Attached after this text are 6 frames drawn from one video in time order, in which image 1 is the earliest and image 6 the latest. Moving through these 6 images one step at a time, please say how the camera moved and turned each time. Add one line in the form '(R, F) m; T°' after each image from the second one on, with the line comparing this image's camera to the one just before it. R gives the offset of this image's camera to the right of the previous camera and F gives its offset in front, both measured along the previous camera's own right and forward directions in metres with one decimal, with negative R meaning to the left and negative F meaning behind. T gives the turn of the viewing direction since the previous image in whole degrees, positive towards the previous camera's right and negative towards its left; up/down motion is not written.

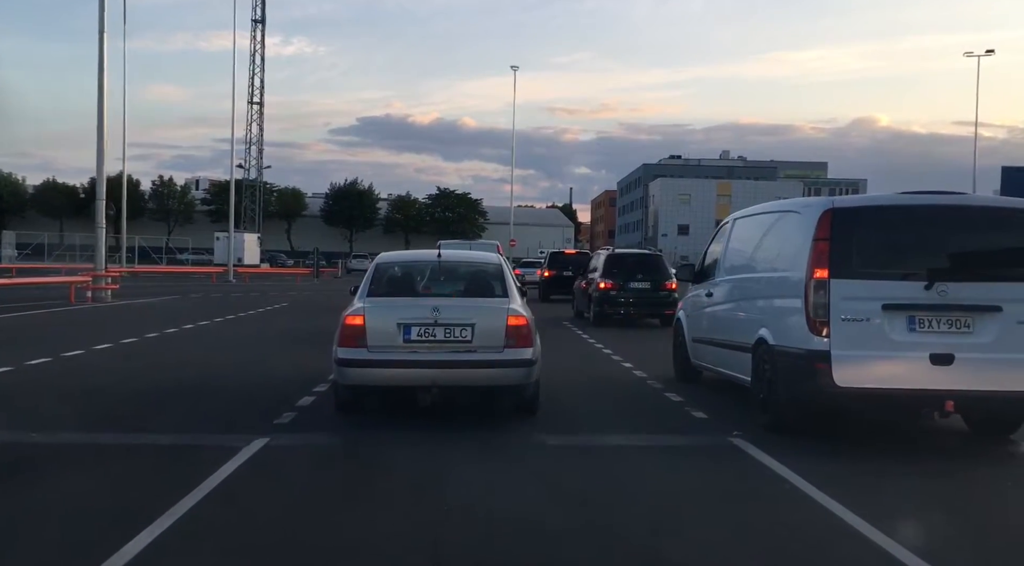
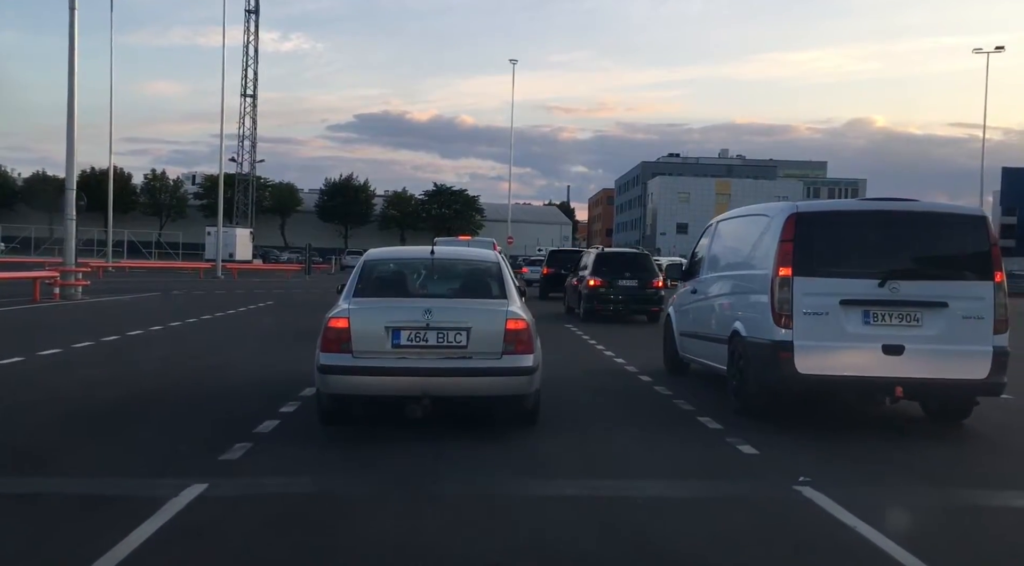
(0.0, +0.3) m; 0°
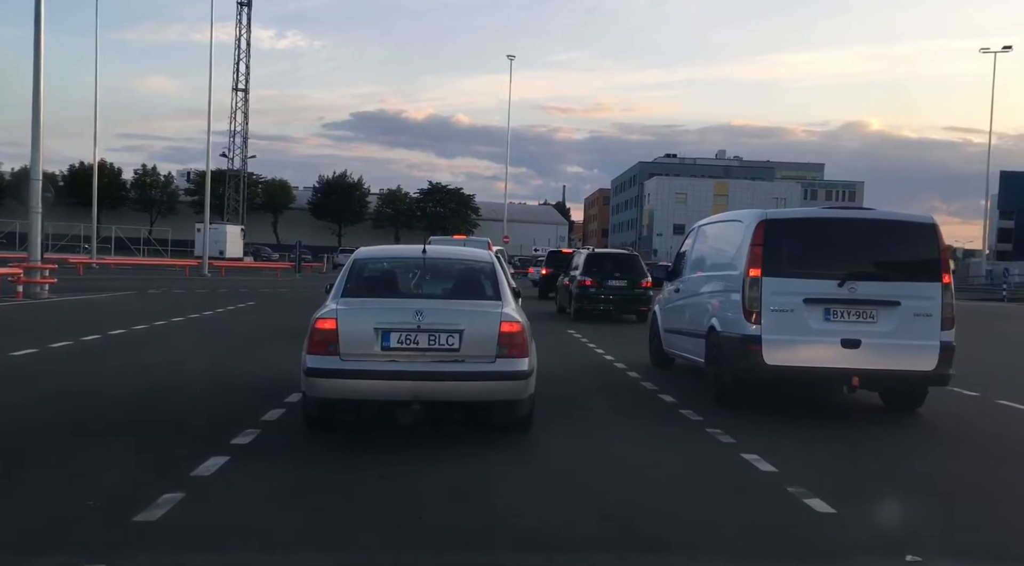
(0.0, +0.2) m; 0°
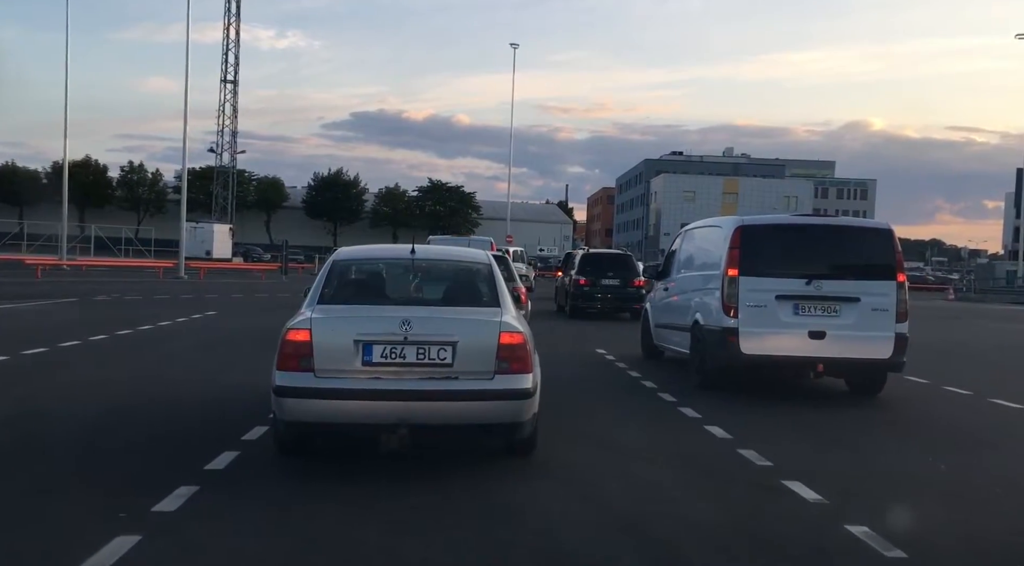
(0.0, +0.8) m; 0°
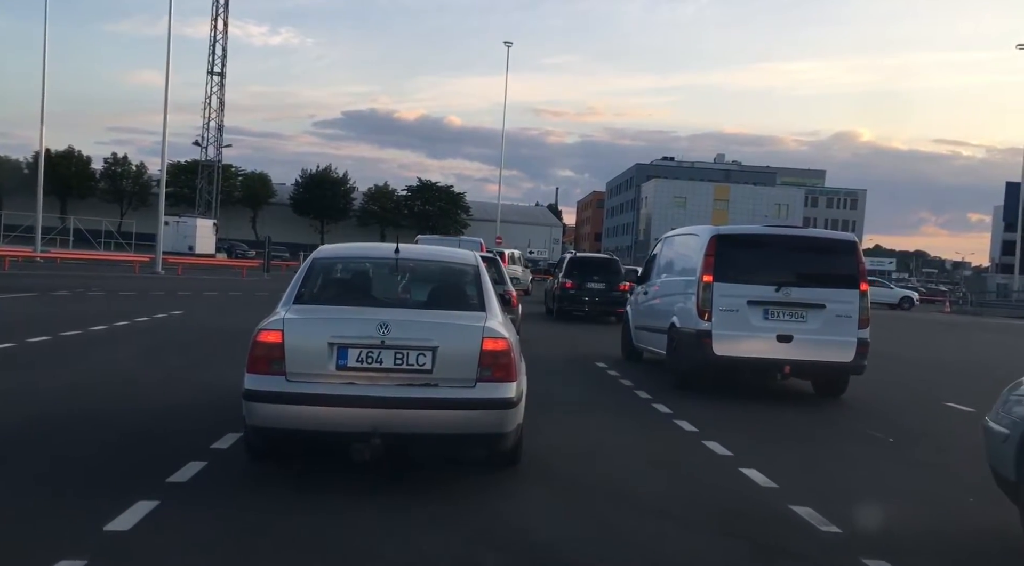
(0.0, +0.2) m; +1°
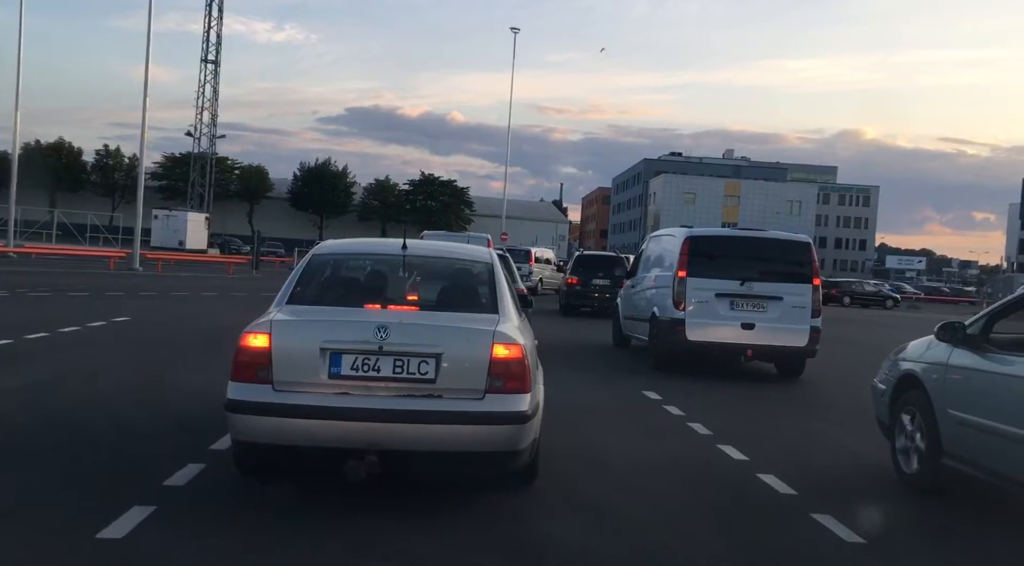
(-0.1, +0.6) m; 0°
